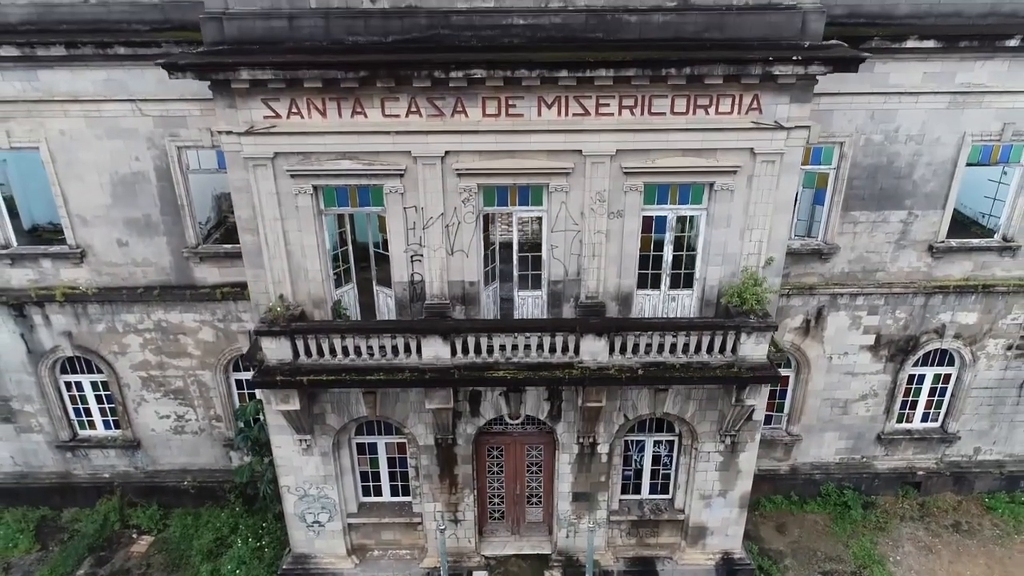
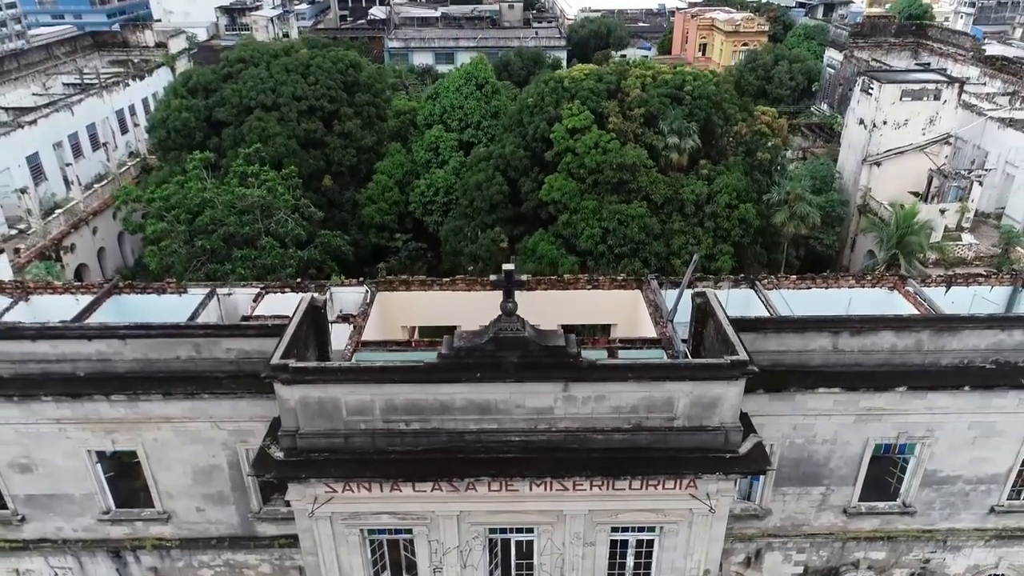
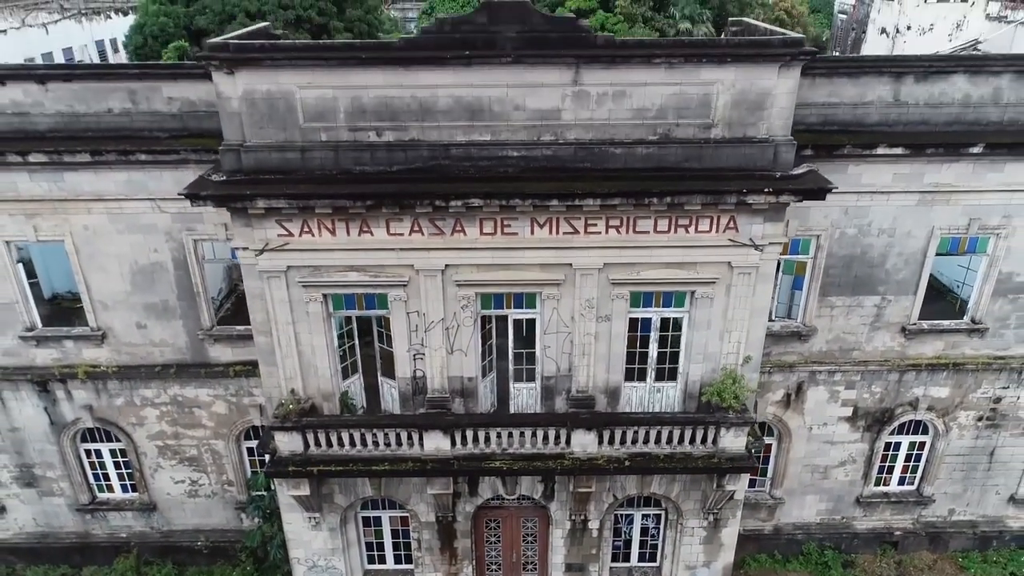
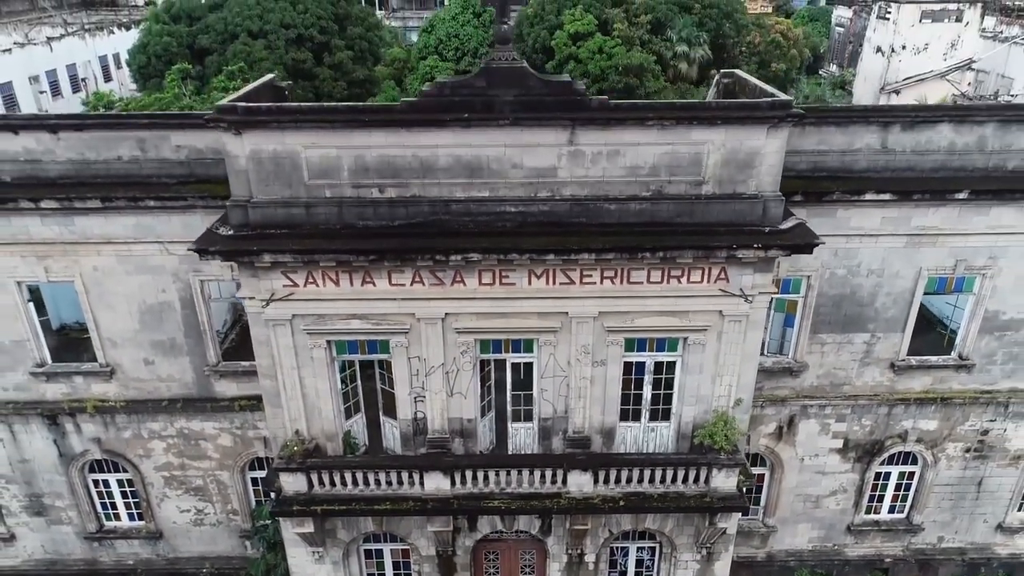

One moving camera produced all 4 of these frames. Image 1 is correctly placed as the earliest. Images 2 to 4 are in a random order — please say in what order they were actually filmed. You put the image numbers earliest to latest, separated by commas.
3, 4, 2
